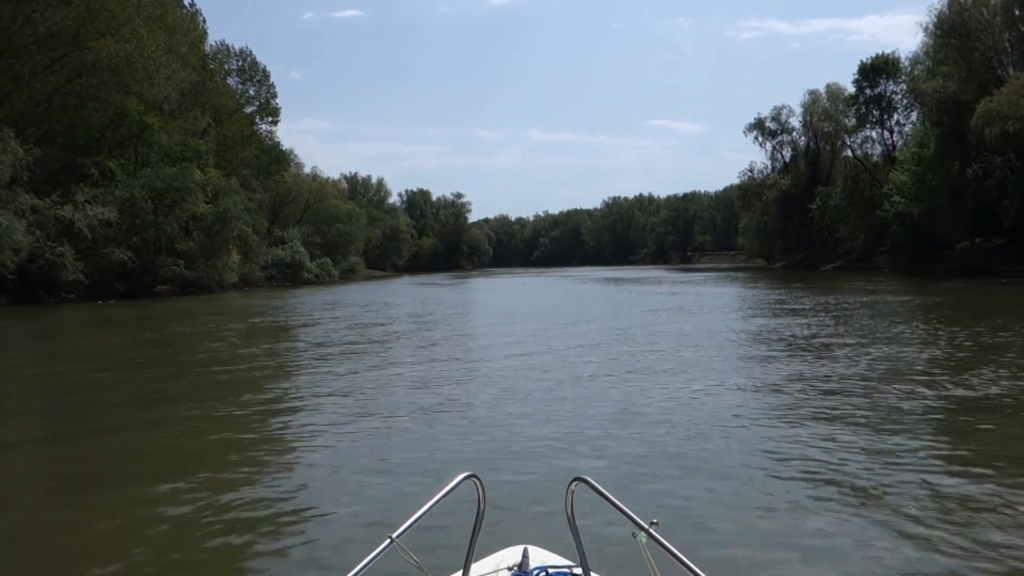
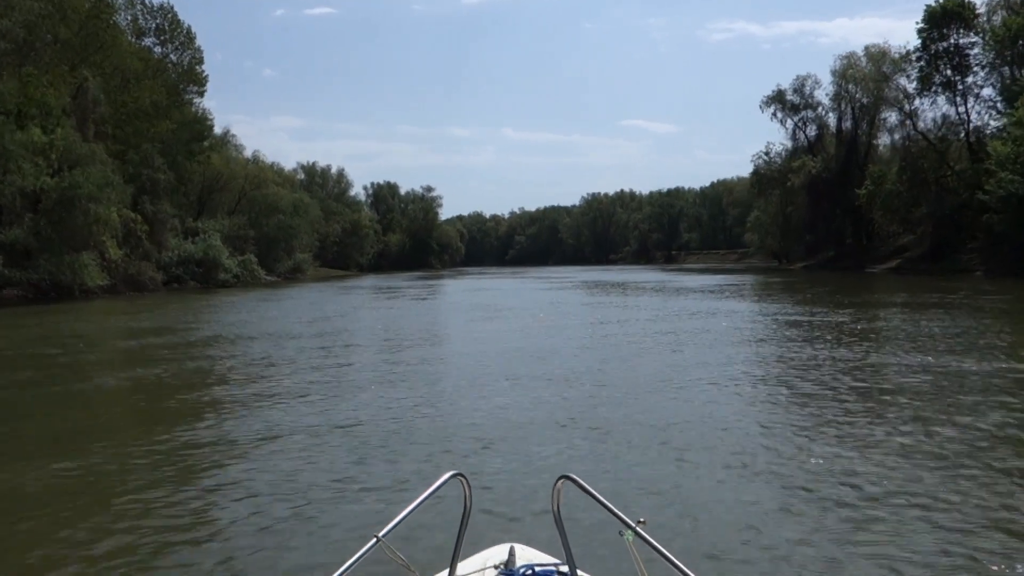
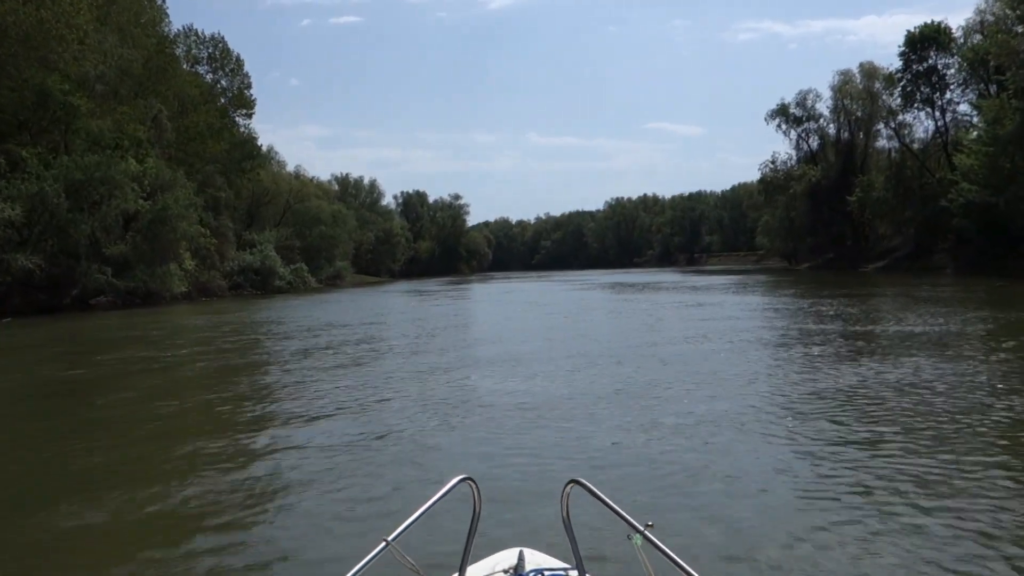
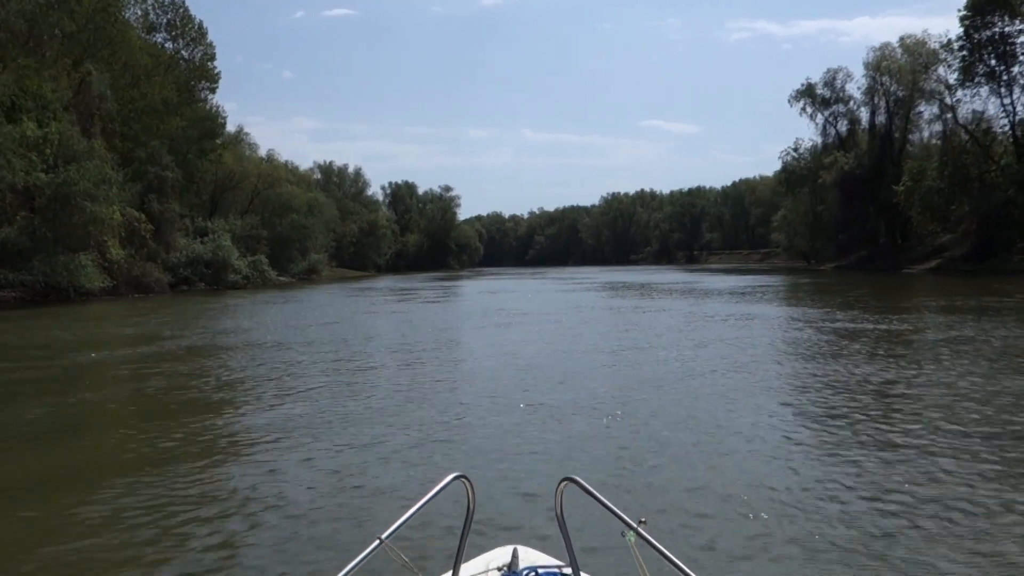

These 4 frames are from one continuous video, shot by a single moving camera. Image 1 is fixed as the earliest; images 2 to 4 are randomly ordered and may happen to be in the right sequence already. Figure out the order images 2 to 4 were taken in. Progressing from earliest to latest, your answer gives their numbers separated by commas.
3, 2, 4
